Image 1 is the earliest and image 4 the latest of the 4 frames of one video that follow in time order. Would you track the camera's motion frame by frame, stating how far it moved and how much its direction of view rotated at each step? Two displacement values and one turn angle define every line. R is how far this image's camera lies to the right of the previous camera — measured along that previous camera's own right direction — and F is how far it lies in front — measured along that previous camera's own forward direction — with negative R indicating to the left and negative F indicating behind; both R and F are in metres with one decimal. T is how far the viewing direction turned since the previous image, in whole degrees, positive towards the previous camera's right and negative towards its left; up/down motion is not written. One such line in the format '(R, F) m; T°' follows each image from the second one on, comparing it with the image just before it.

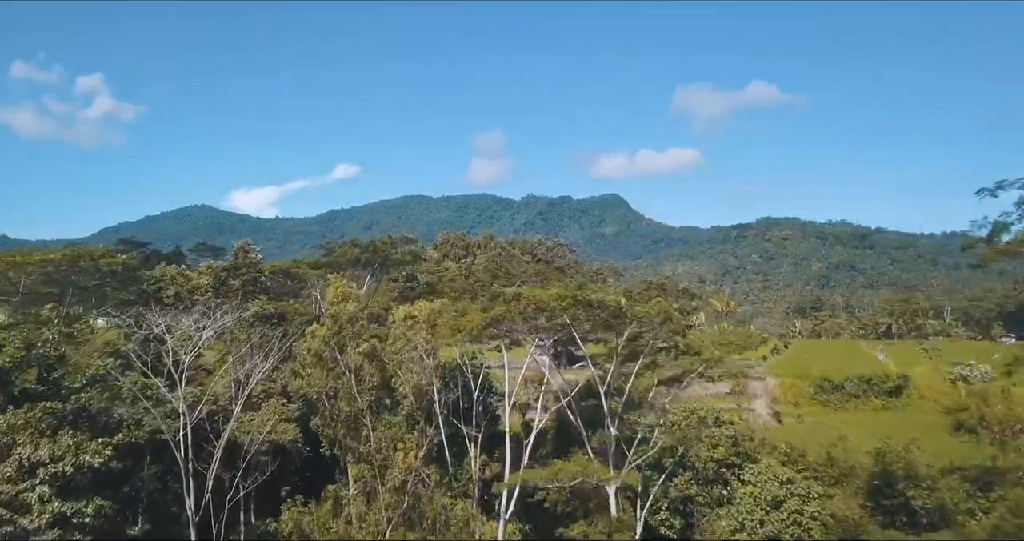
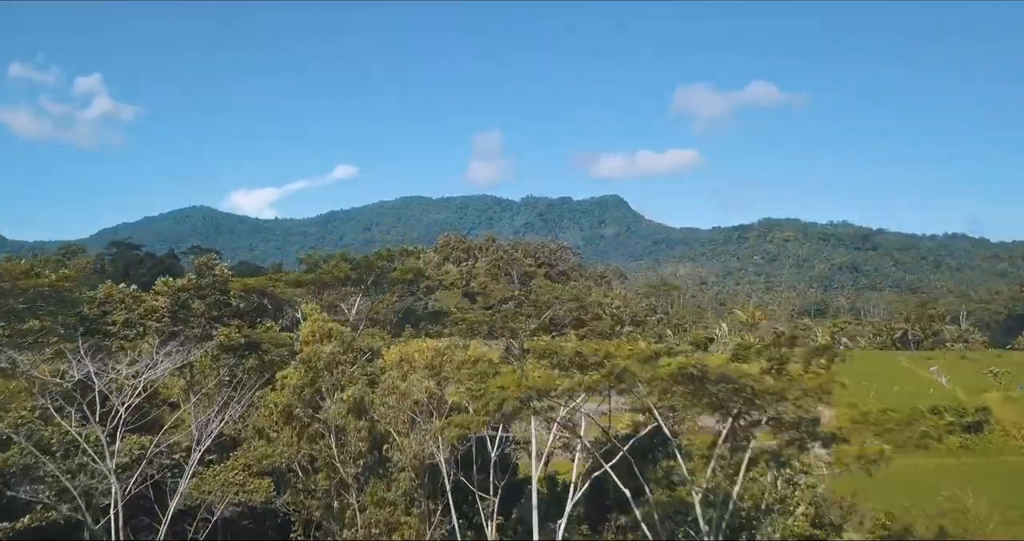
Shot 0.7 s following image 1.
(-0.6, +4.3) m; 0°
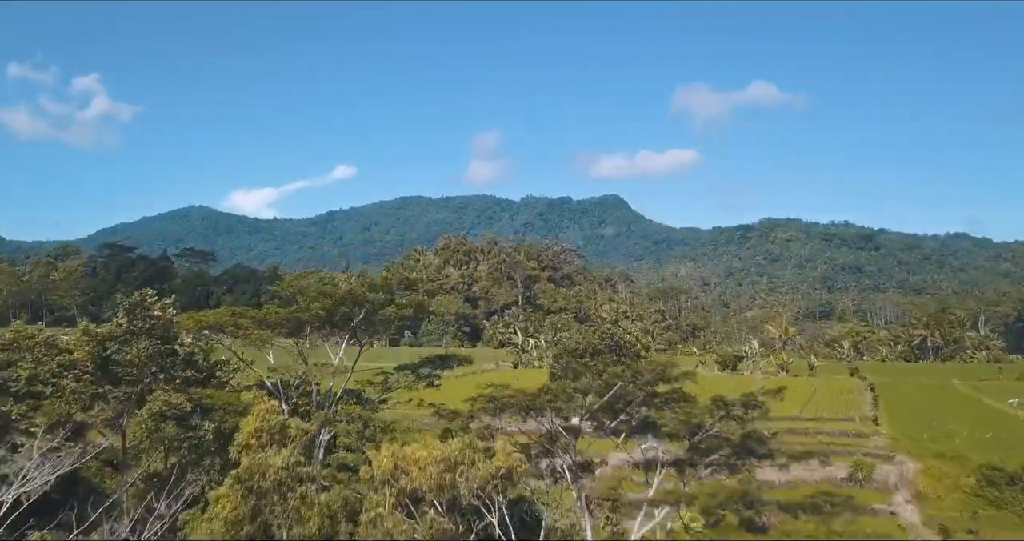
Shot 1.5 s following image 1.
(-0.7, +4.8) m; 0°
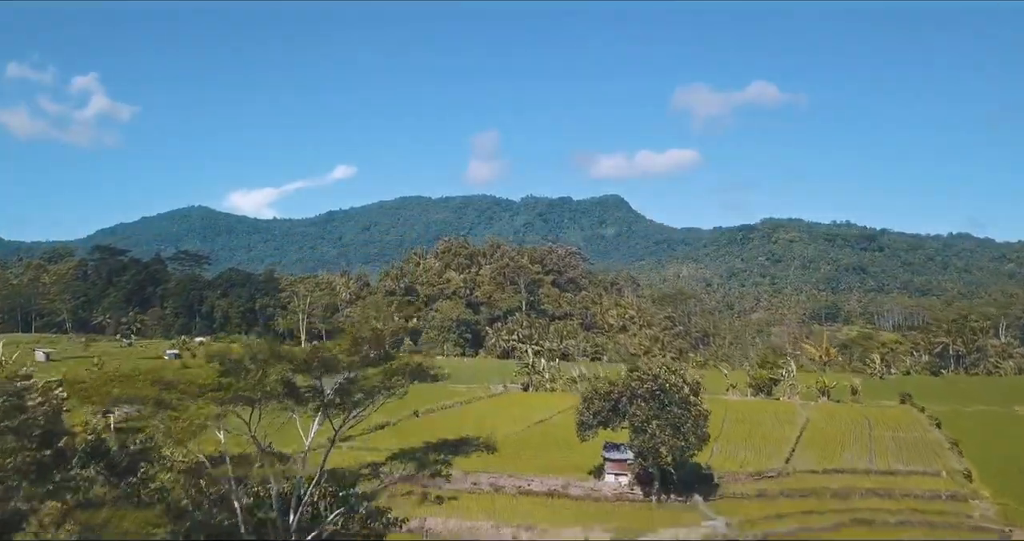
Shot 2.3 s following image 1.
(-0.7, +5.0) m; 0°
